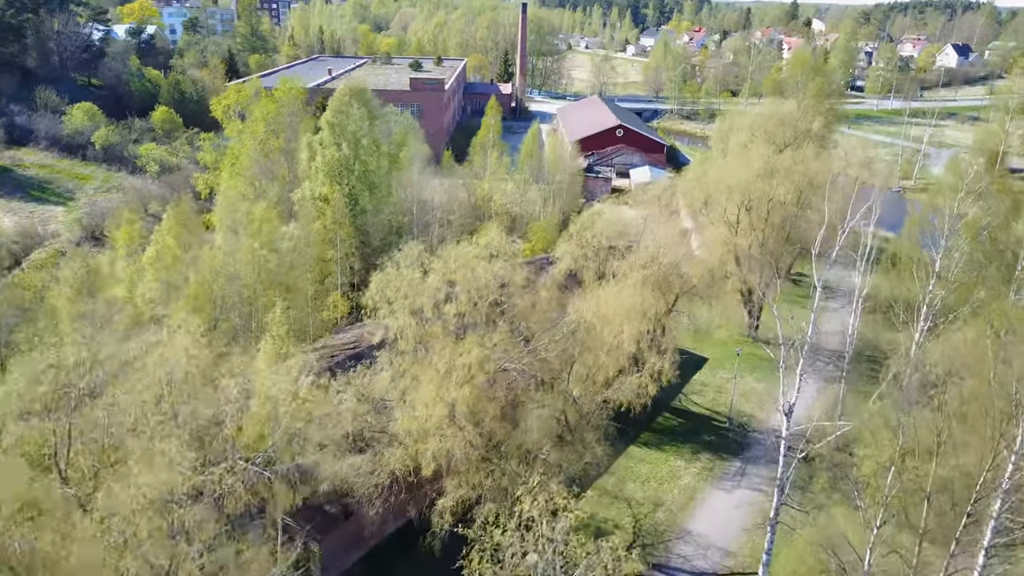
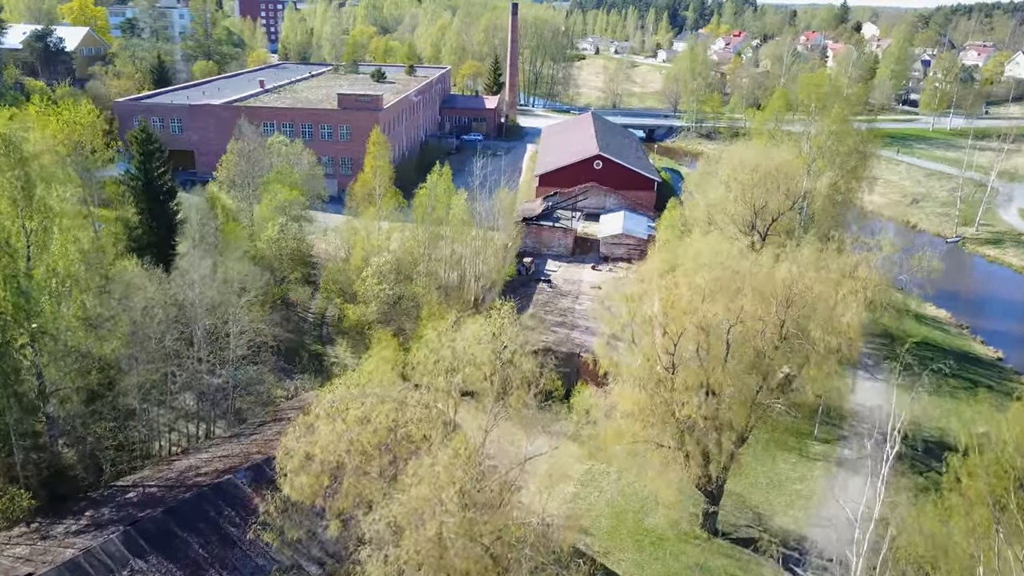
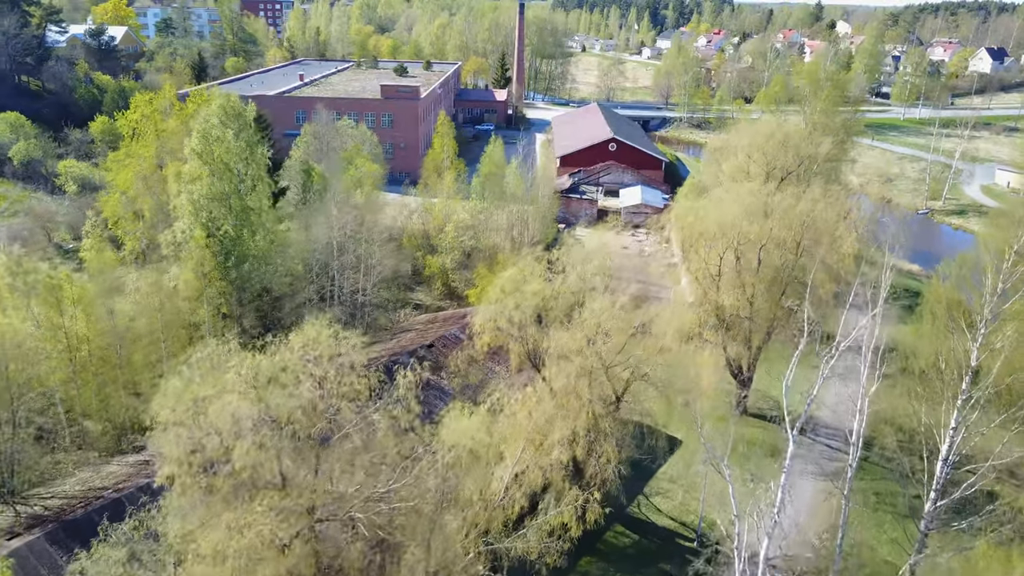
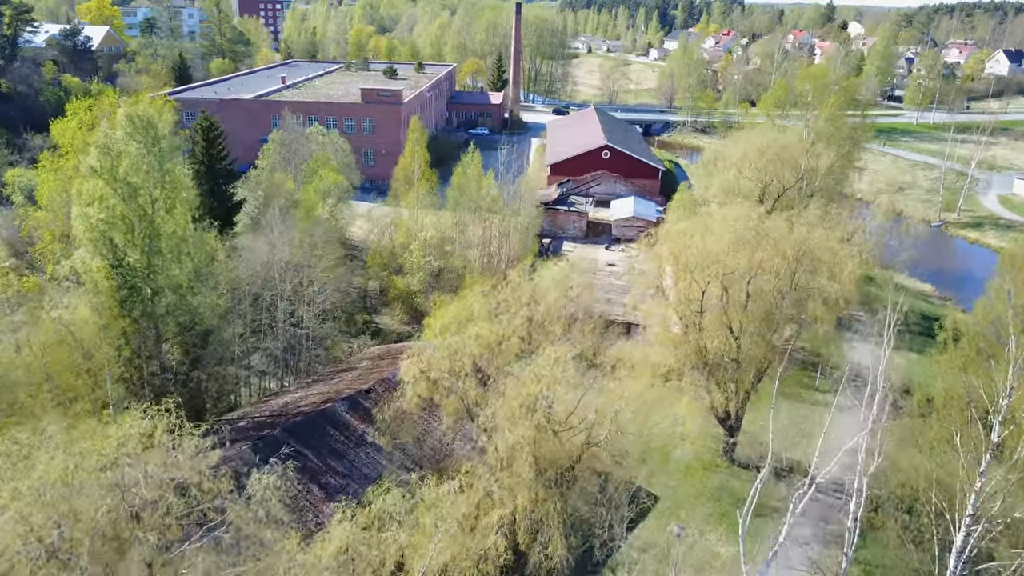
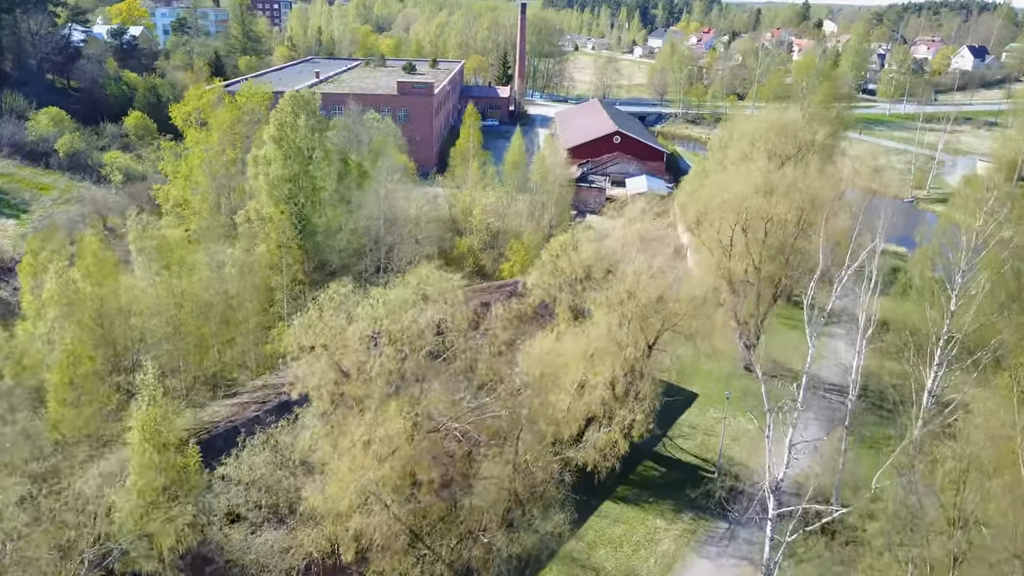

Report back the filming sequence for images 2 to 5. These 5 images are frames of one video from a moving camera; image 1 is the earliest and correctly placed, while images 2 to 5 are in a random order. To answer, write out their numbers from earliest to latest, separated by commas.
5, 3, 4, 2
